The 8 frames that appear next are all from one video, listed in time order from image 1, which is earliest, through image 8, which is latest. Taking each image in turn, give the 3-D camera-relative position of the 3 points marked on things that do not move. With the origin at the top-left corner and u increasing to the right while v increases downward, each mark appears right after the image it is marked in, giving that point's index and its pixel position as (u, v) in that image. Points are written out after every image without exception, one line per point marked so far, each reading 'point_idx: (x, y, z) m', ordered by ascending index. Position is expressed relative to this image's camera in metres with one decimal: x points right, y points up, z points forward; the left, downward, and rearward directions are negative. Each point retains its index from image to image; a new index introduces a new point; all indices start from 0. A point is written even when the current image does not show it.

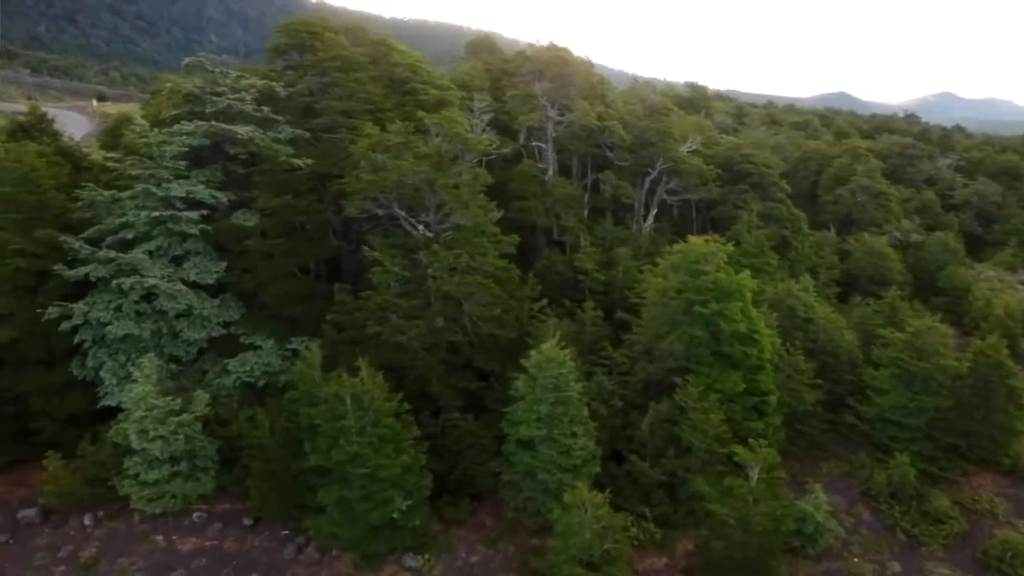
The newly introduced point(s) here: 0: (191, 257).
0: (-9.0, +0.9, +17.2) m
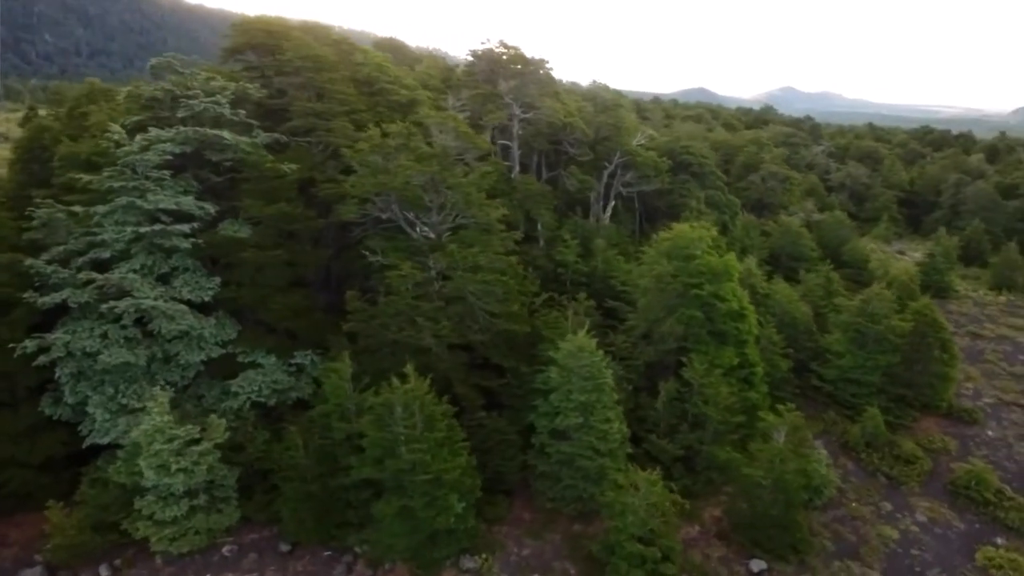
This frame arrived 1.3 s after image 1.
0: (-8.6, +0.4, +15.8) m
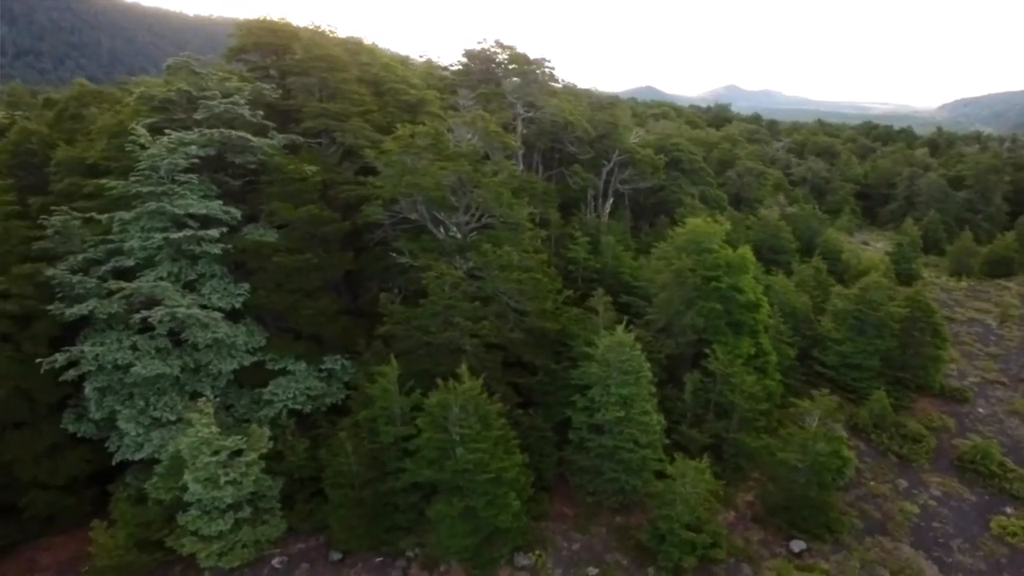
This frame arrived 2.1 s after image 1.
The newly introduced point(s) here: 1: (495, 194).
0: (-7.6, +0.2, +15.3) m
1: (-0.4, +2.6, +17.1) m
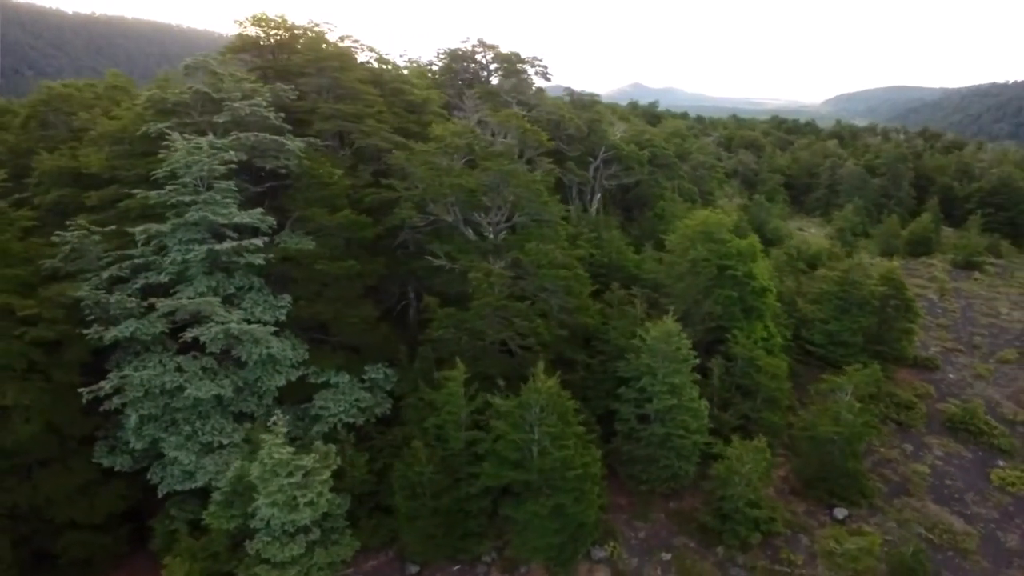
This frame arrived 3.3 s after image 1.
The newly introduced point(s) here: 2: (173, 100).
0: (-6.2, -0.1, +14.5) m
1: (+0.6, +2.6, +17.1) m
2: (-8.7, +4.8, +15.6) m
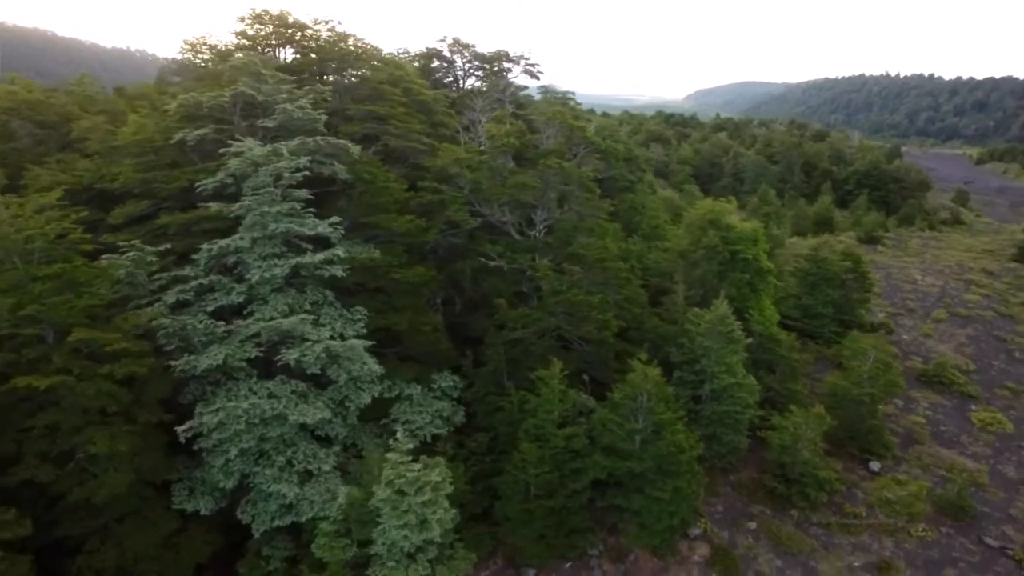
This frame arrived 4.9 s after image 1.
0: (-4.1, -0.5, +13.6) m
1: (+1.9, +2.8, +17.3) m
2: (-7.1, +4.3, +14.3) m
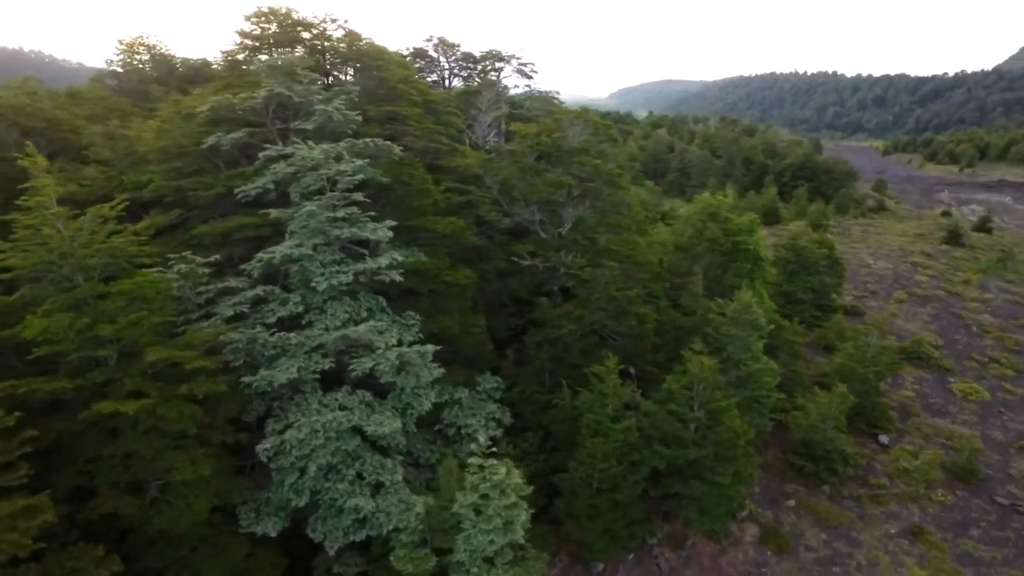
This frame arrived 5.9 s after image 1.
0: (-2.8, -0.6, +13.2) m
1: (+2.7, +2.9, +17.6) m
2: (-6.0, +4.0, +13.6) m
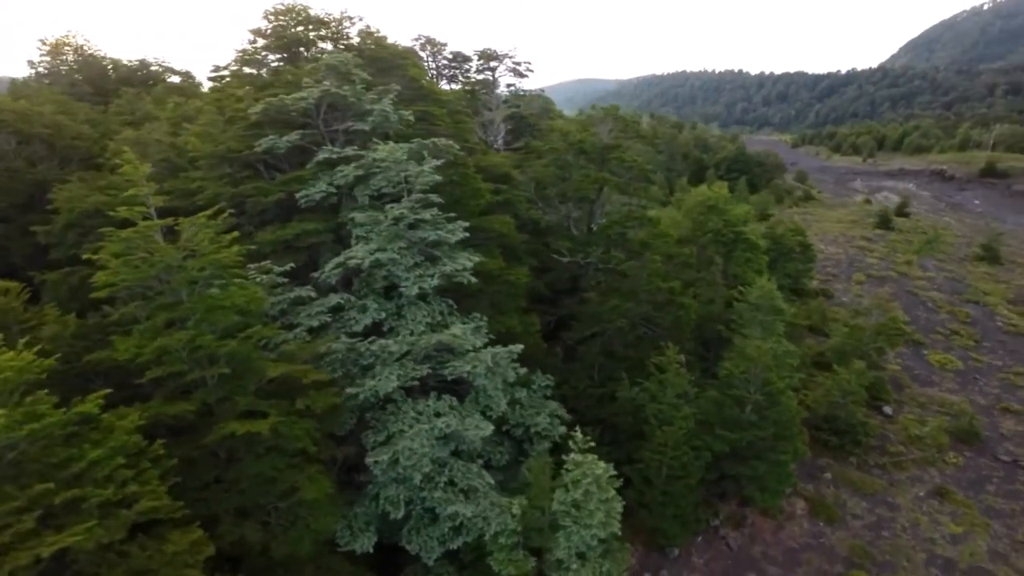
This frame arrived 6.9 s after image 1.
0: (-1.2, -0.6, +13.0) m
1: (+3.5, +3.1, +18.0) m
2: (-4.6, +3.8, +13.0) m
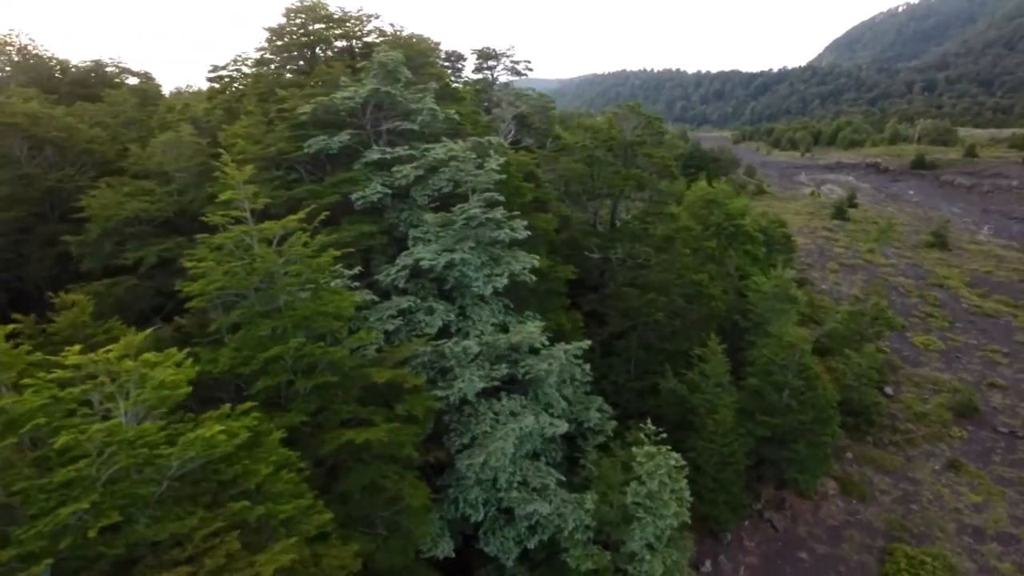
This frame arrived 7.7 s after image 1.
0: (+0.1, -0.6, +12.9) m
1: (+4.3, +3.3, +18.3) m
2: (-3.5, +3.7, +12.6) m
